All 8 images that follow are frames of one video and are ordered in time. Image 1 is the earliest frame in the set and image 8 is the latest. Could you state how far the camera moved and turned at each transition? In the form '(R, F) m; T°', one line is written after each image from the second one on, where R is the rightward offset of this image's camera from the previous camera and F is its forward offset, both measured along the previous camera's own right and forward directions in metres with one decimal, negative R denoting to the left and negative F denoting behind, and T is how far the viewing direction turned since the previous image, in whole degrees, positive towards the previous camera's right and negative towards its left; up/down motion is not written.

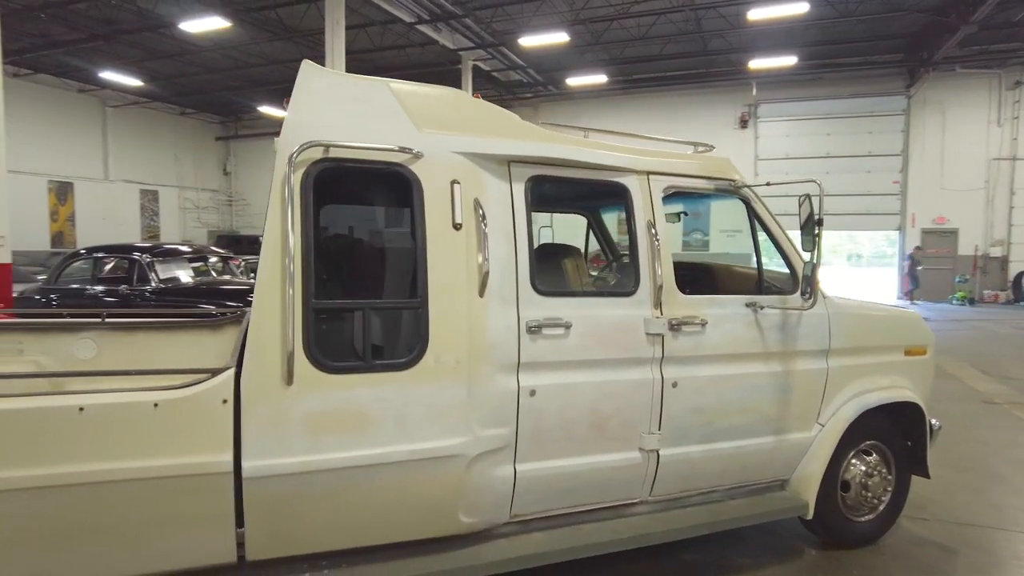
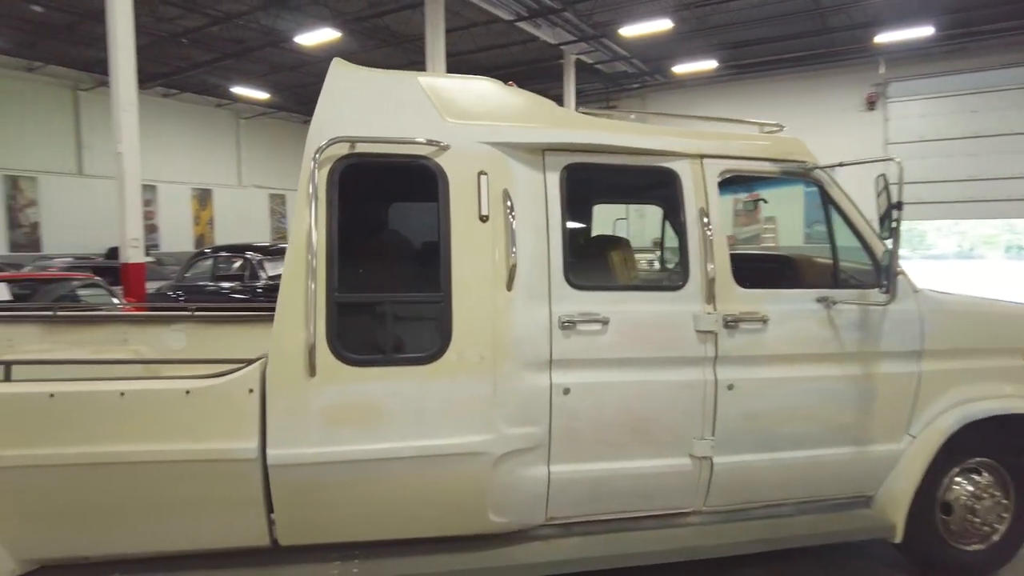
(+0.3, +0.1) m; -10°
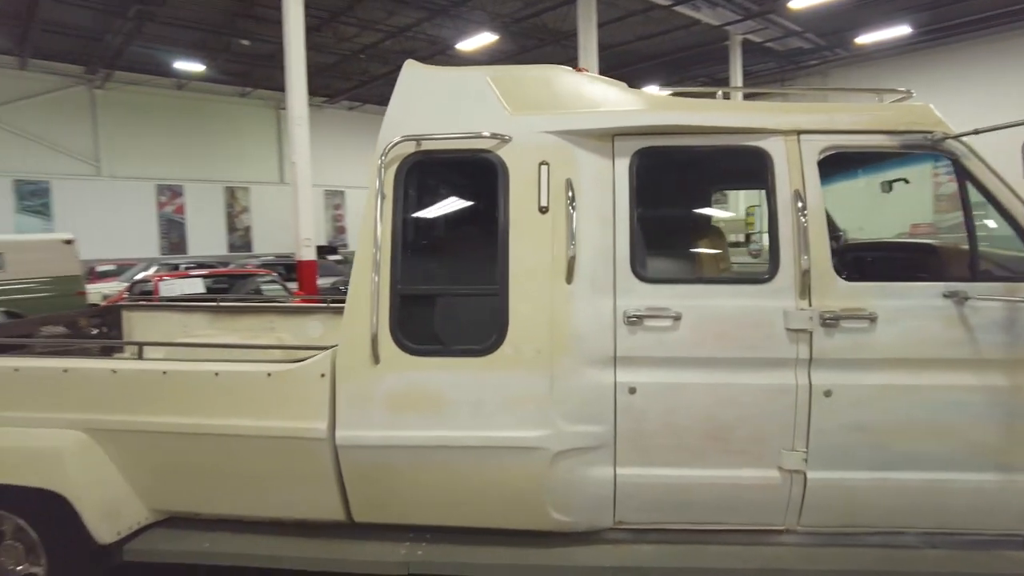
(+0.4, +0.1) m; -15°
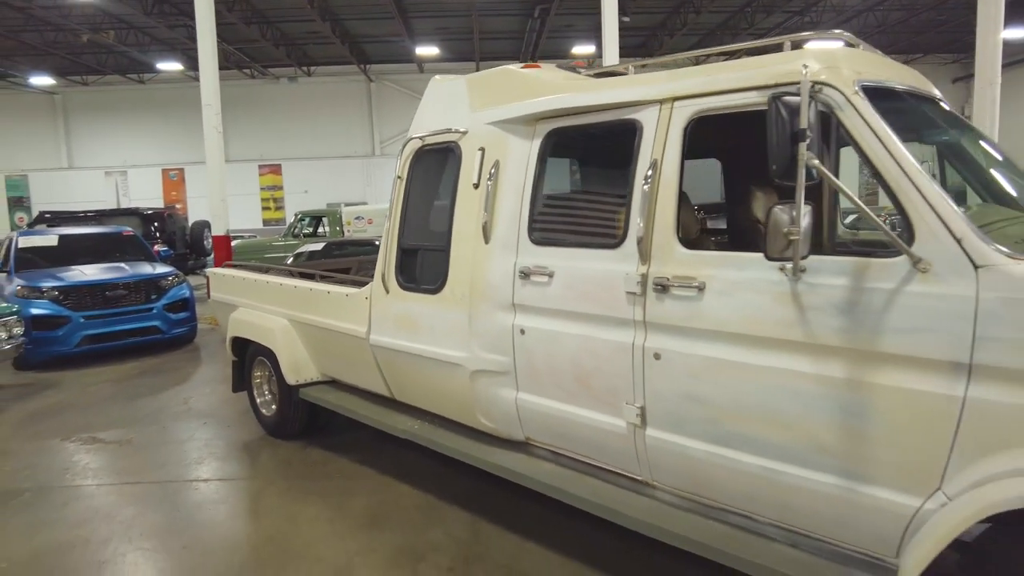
(+2.3, +0.1) m; -38°
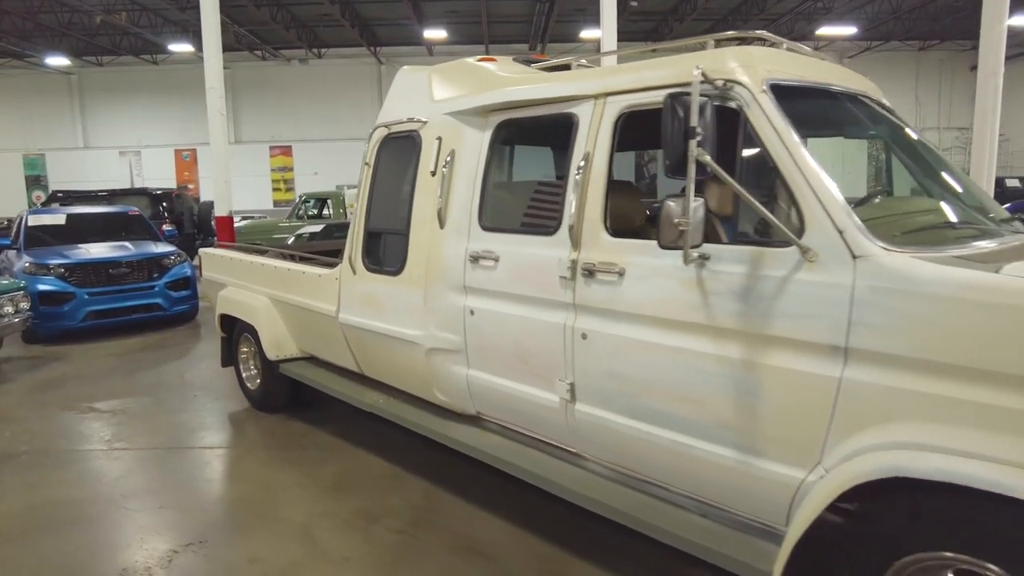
(+0.3, -0.2) m; -1°
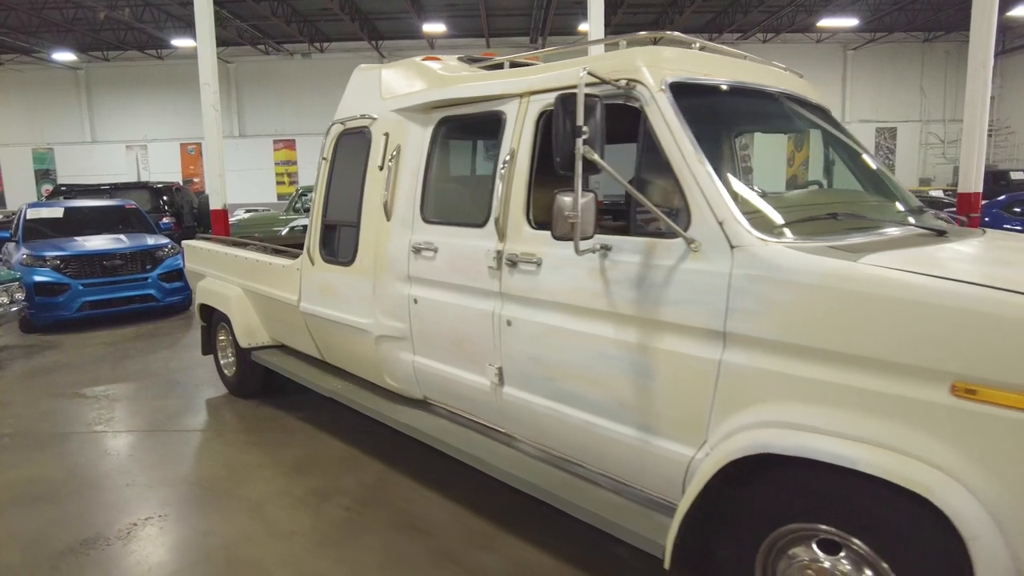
(+0.4, -0.2) m; -1°
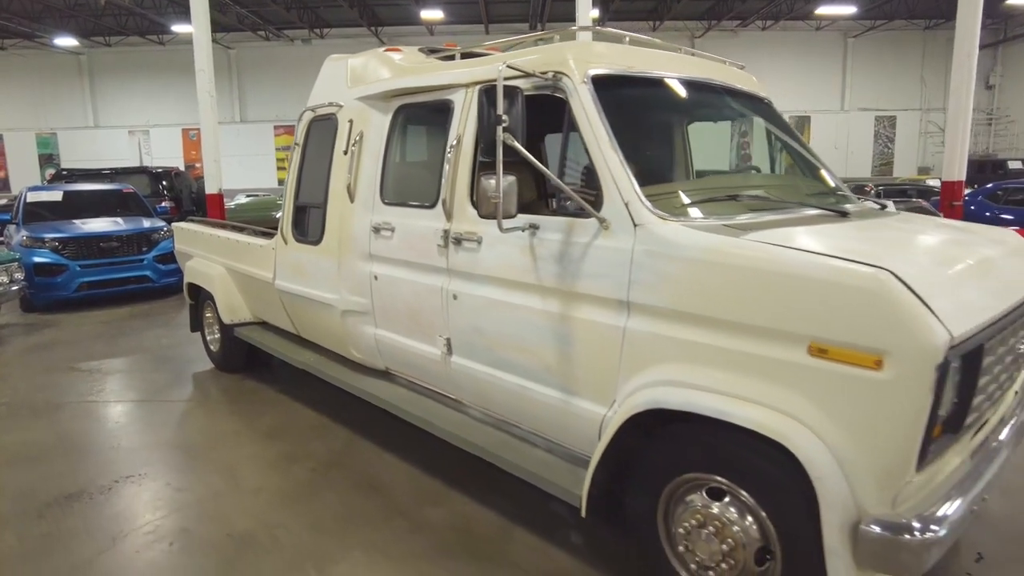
(+0.3, -0.2) m; 0°
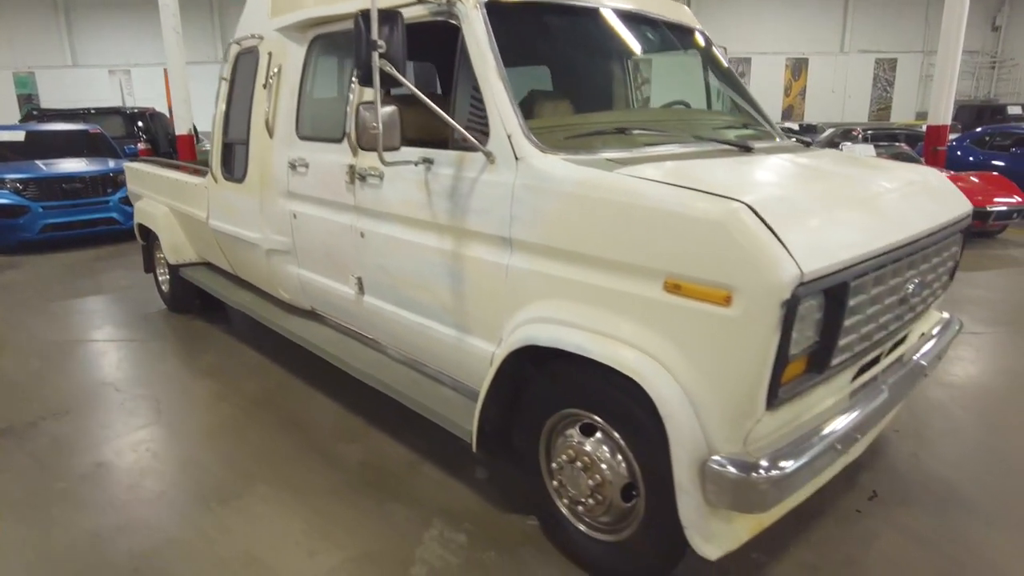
(+0.4, 0.0) m; 0°
